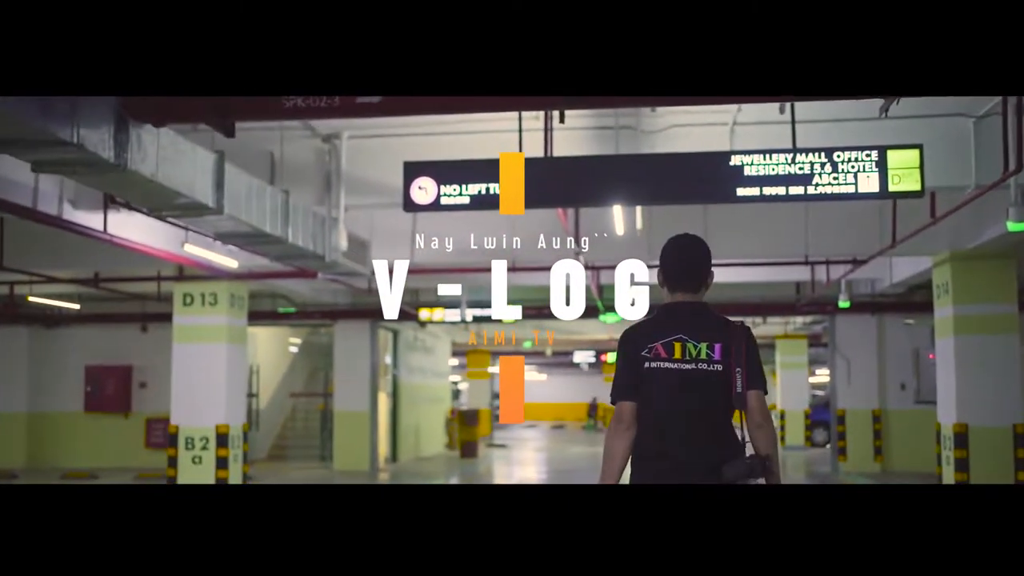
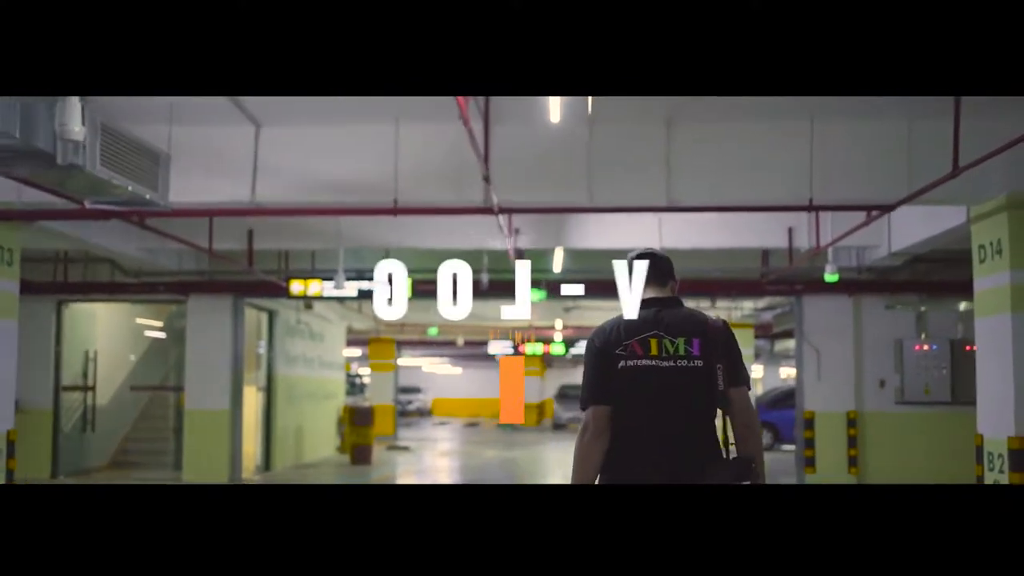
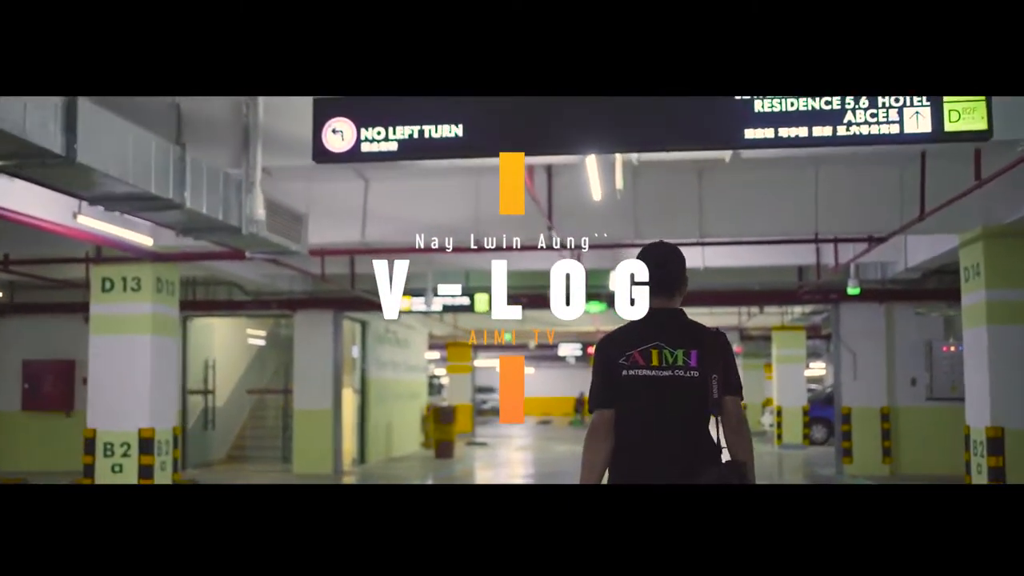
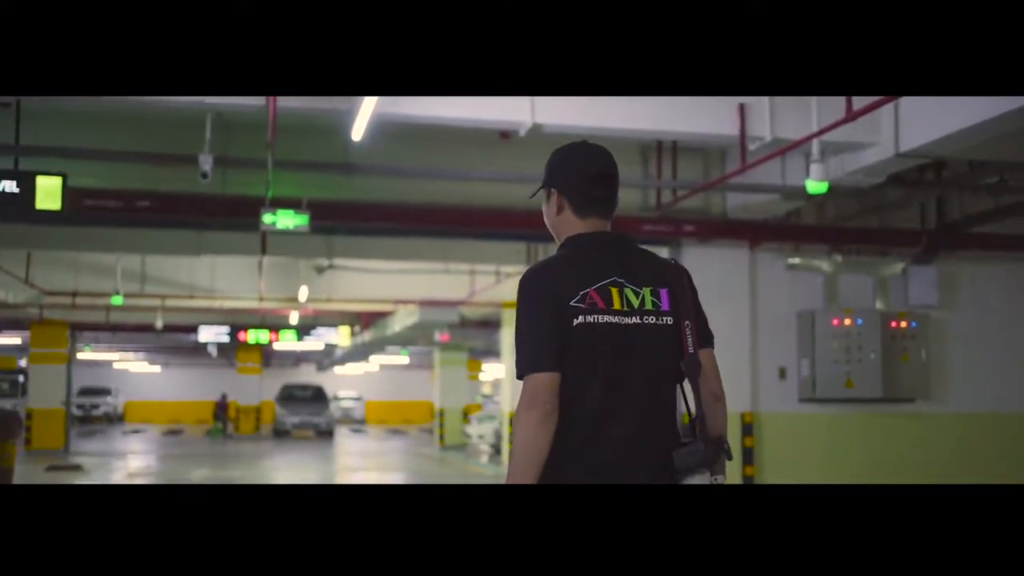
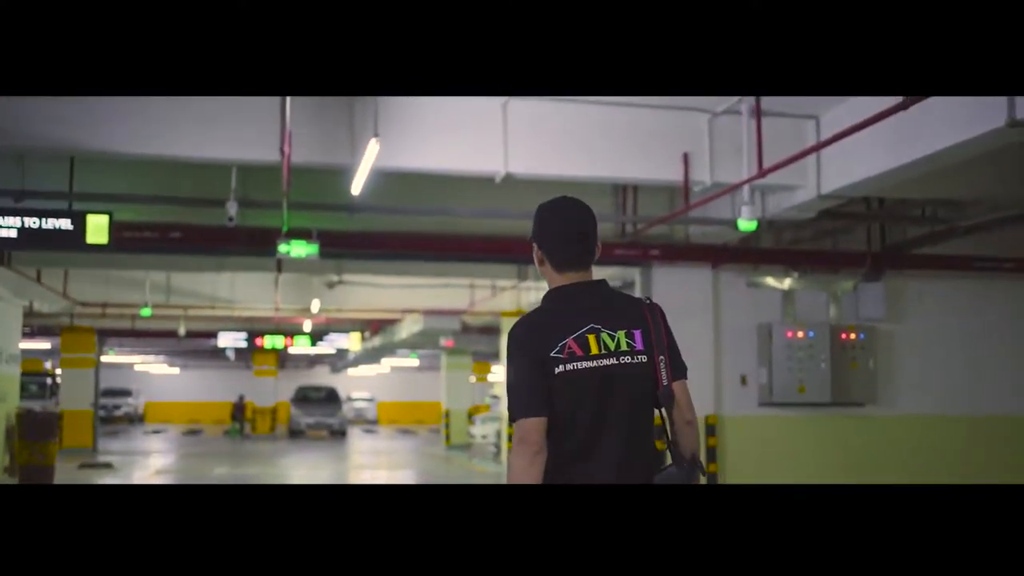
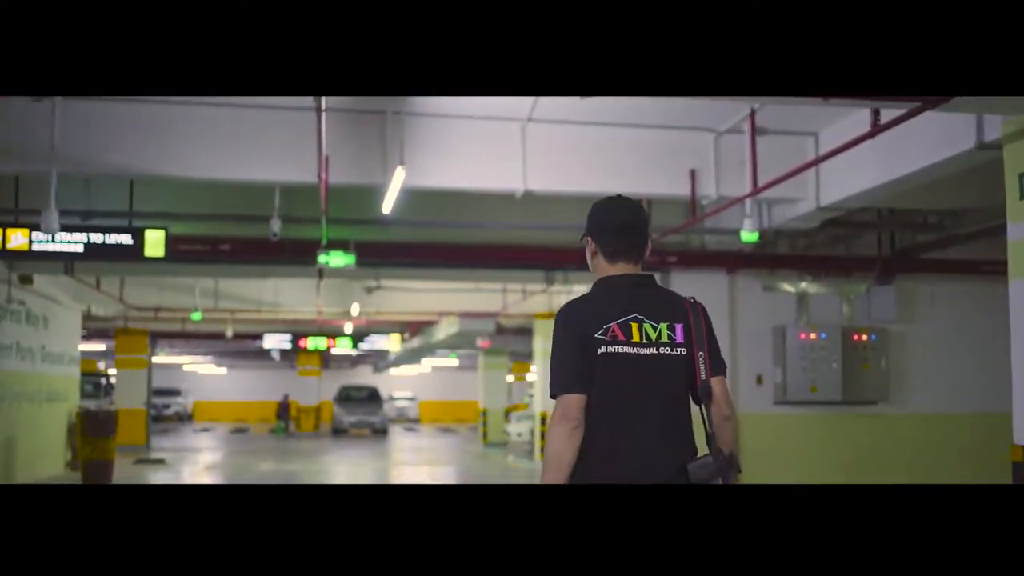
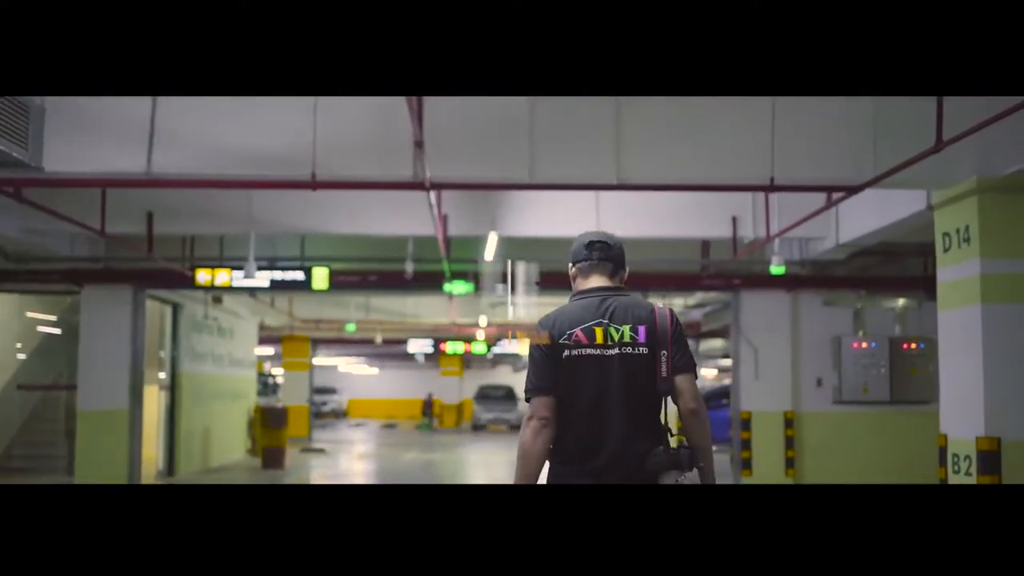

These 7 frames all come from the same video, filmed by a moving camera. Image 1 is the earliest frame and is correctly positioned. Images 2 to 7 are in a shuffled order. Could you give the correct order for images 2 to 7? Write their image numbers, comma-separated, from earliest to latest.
3, 2, 7, 6, 5, 4
